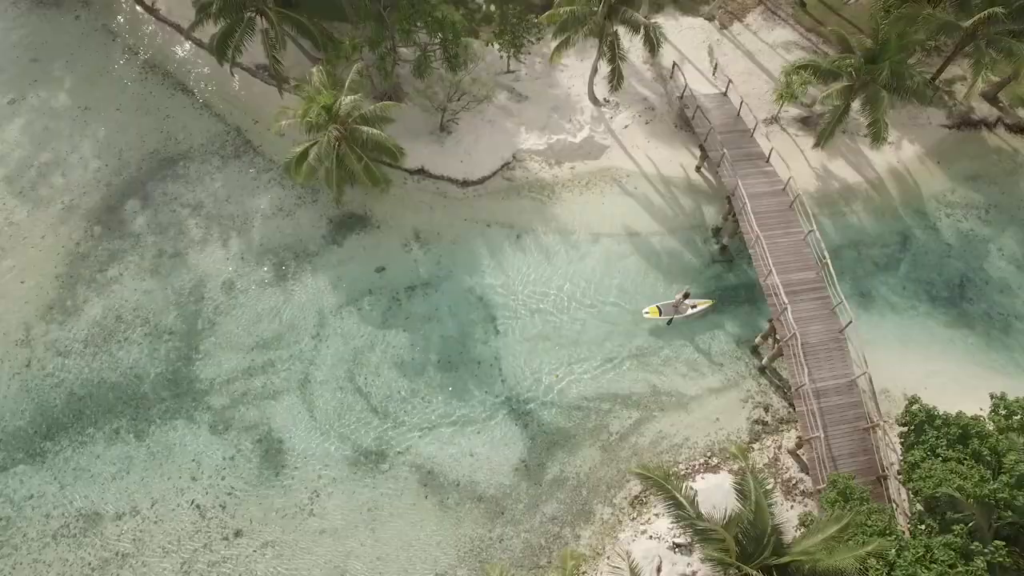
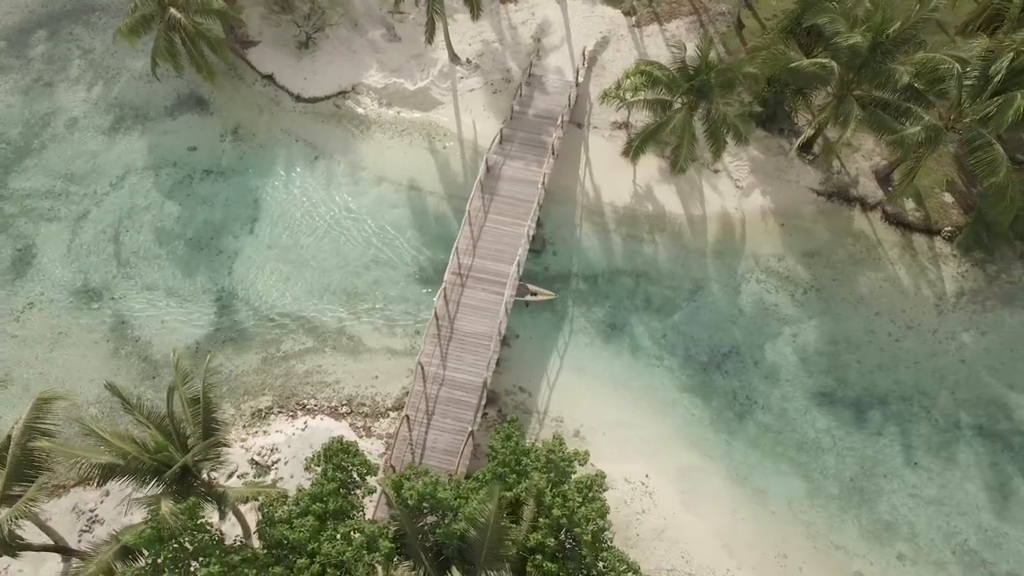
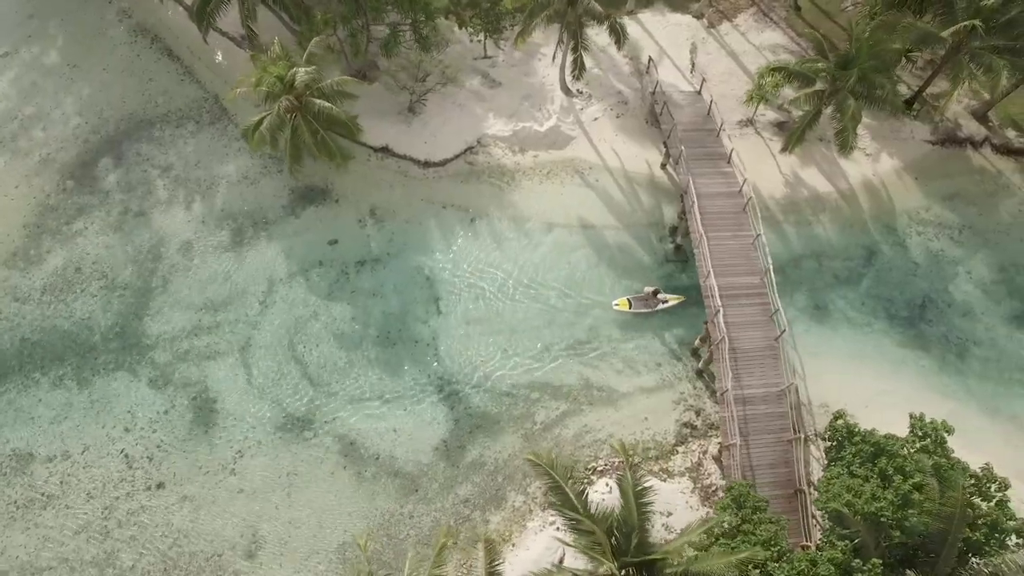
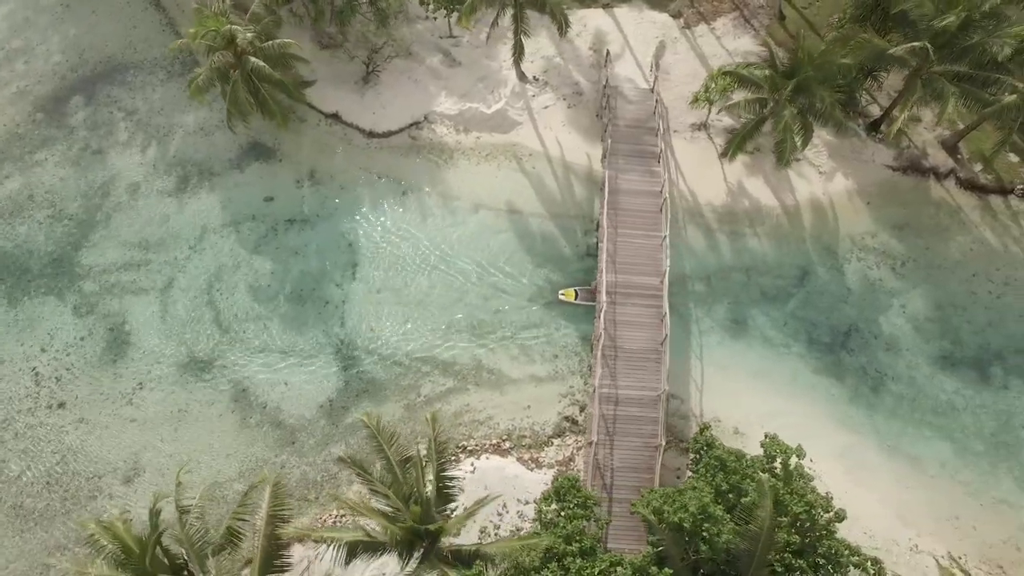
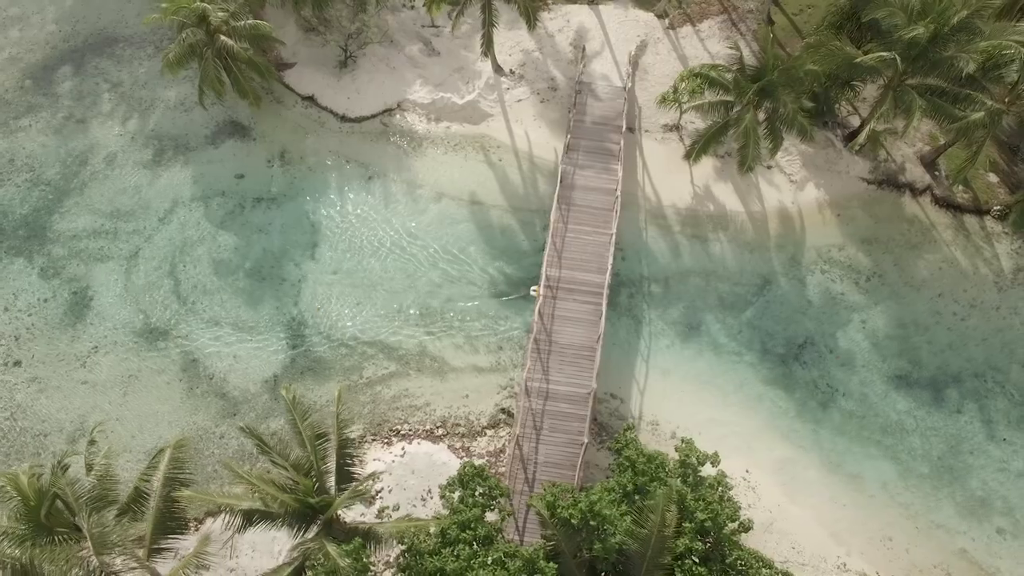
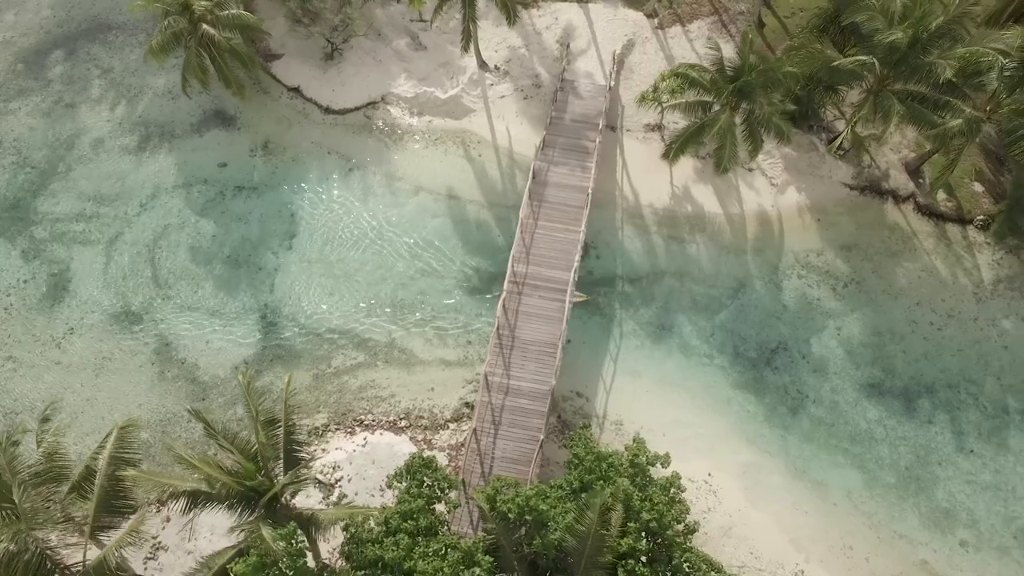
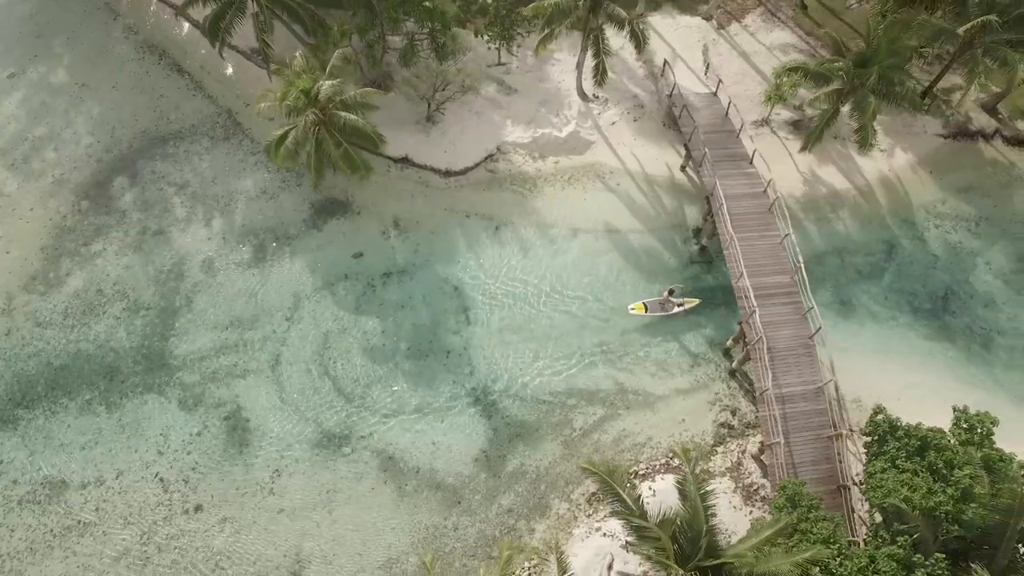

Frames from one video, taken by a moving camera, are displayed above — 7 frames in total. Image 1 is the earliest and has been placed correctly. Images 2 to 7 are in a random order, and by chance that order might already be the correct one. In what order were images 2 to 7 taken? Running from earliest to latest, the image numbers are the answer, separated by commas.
7, 3, 4, 5, 6, 2
